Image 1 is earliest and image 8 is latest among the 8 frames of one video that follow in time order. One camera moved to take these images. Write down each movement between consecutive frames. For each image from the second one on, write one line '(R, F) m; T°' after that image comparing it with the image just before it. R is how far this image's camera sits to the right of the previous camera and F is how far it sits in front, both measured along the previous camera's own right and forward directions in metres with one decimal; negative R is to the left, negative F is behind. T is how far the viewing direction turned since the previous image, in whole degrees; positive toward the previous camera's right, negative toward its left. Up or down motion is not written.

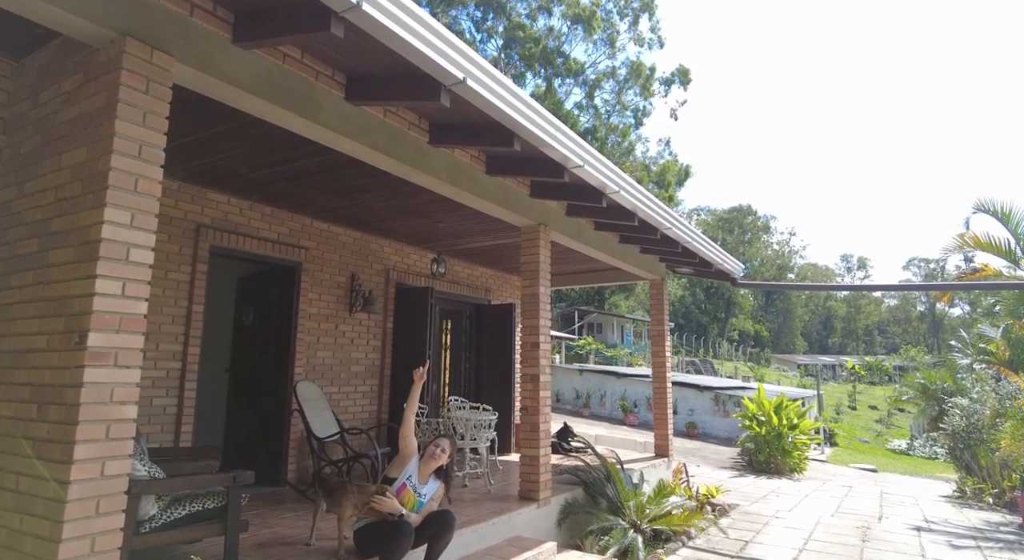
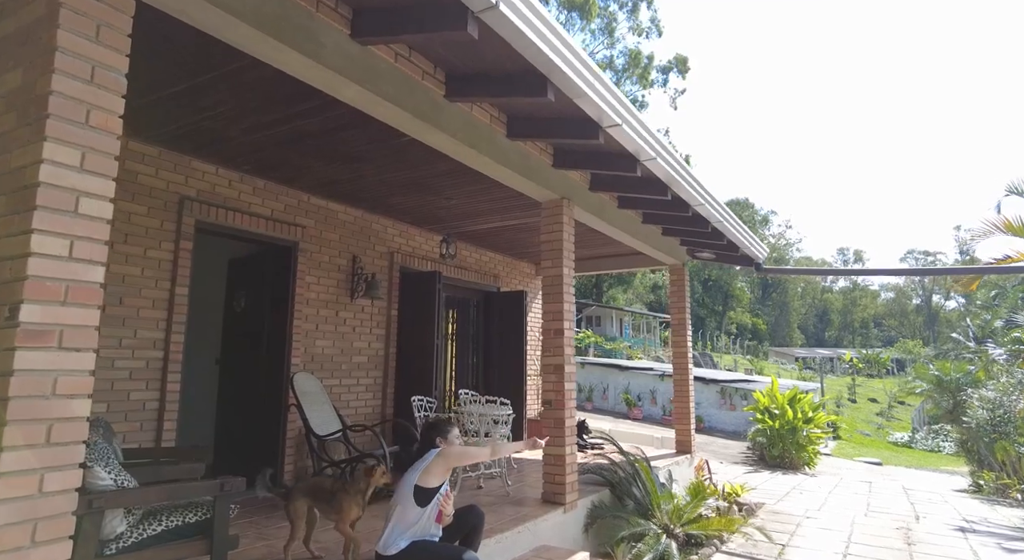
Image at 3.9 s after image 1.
(-0.2, +0.5) m; 0°
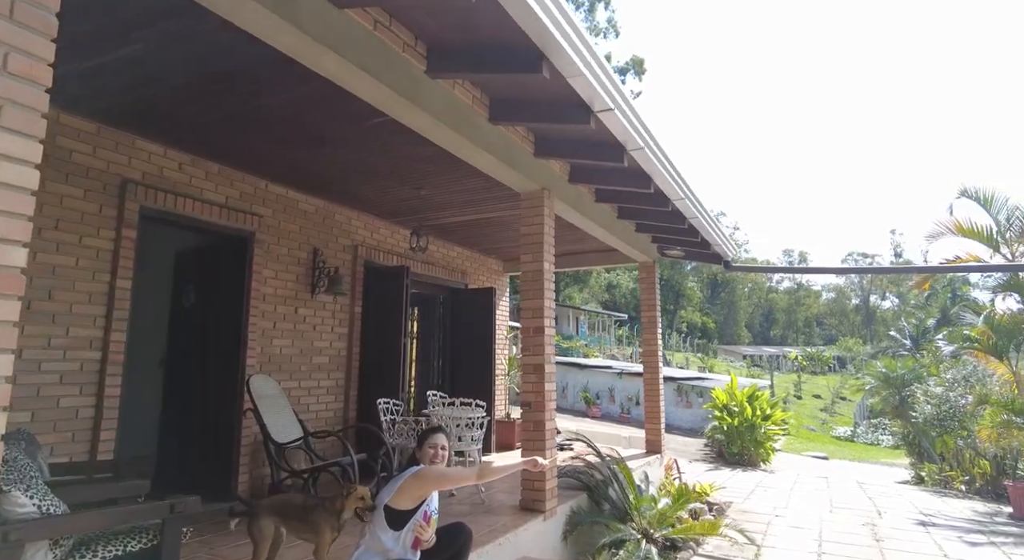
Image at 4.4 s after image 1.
(-0.2, +0.3) m; +4°
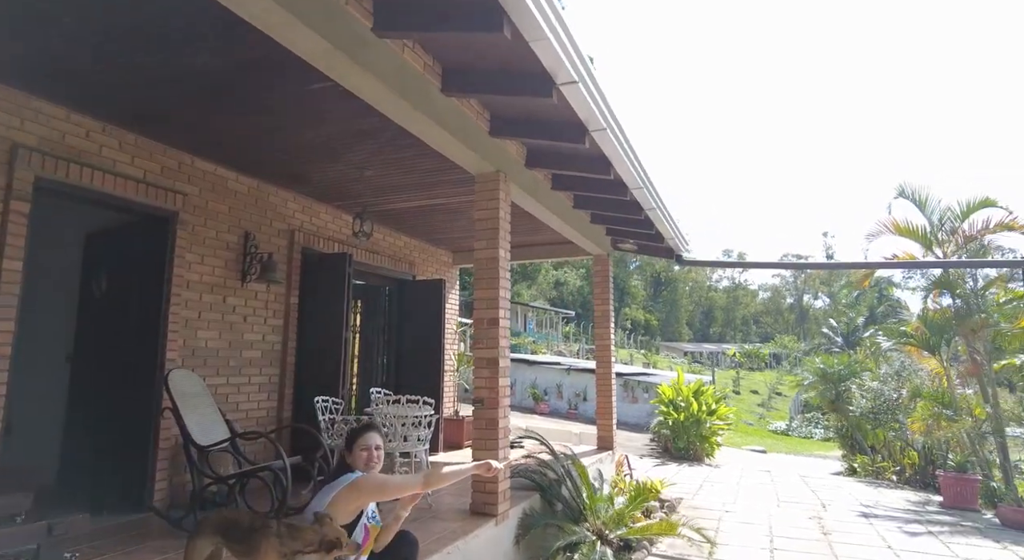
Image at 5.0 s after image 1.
(0.0, +0.3) m; +5°
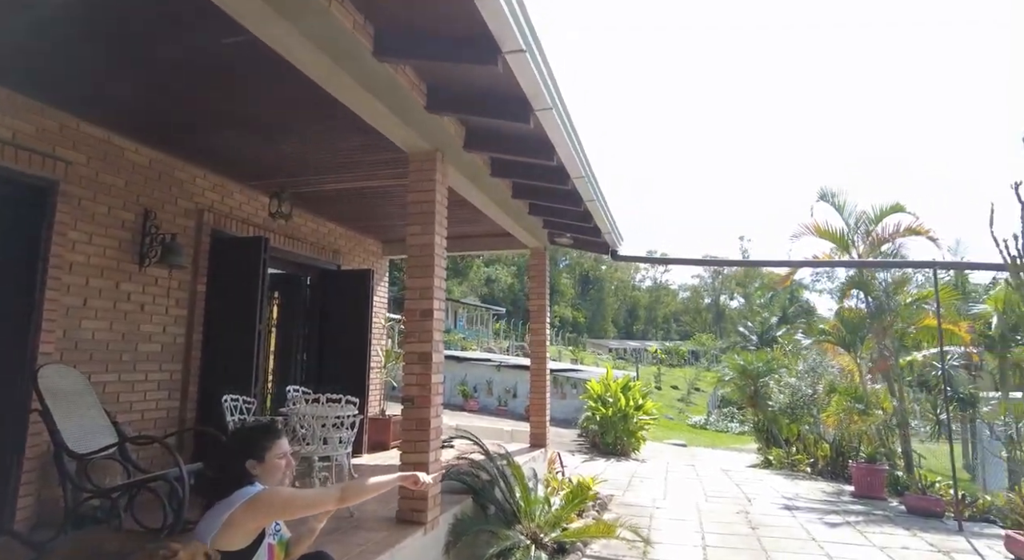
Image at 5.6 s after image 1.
(0.0, +0.3) m; +7°
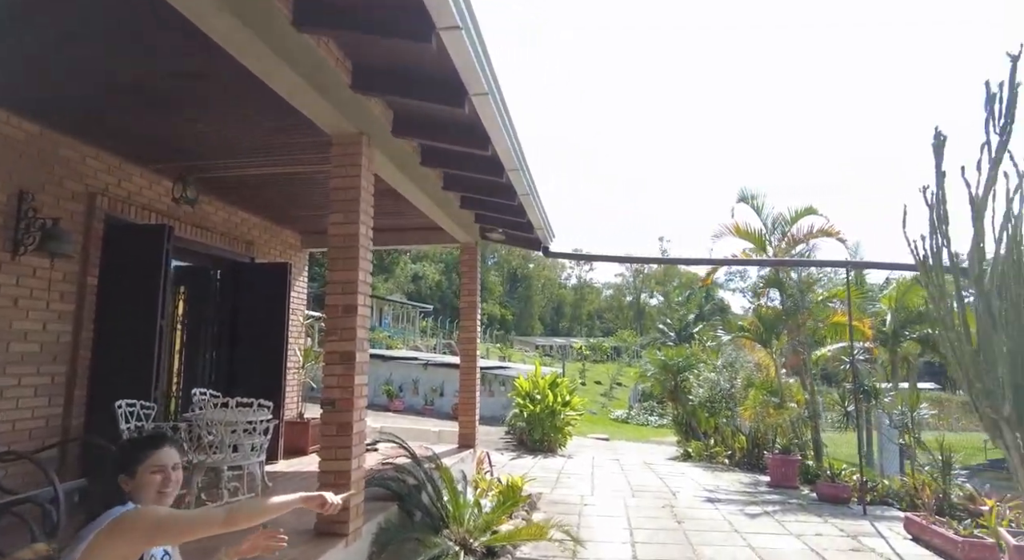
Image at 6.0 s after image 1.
(0.0, +0.2) m; +7°
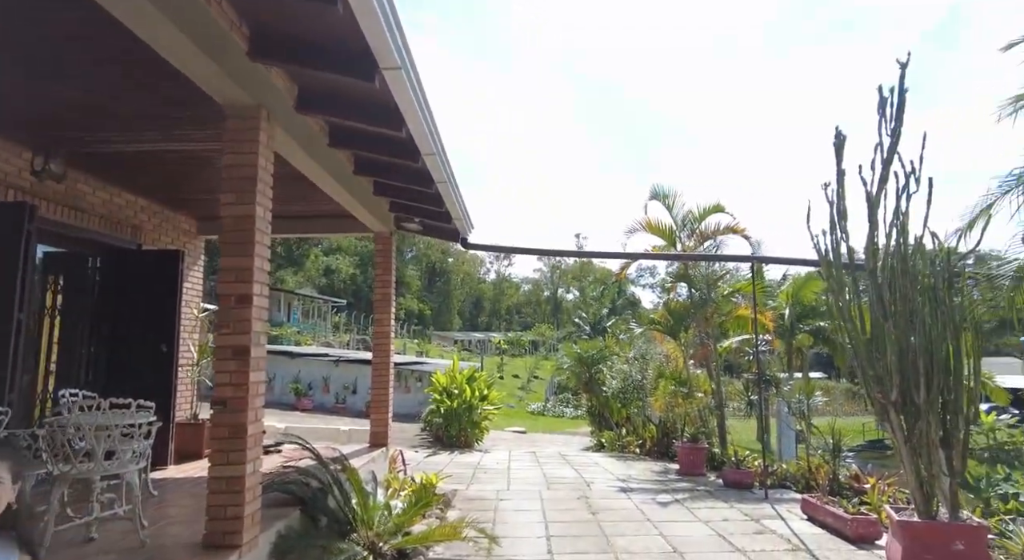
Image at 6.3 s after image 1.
(0.0, +0.2) m; +8°
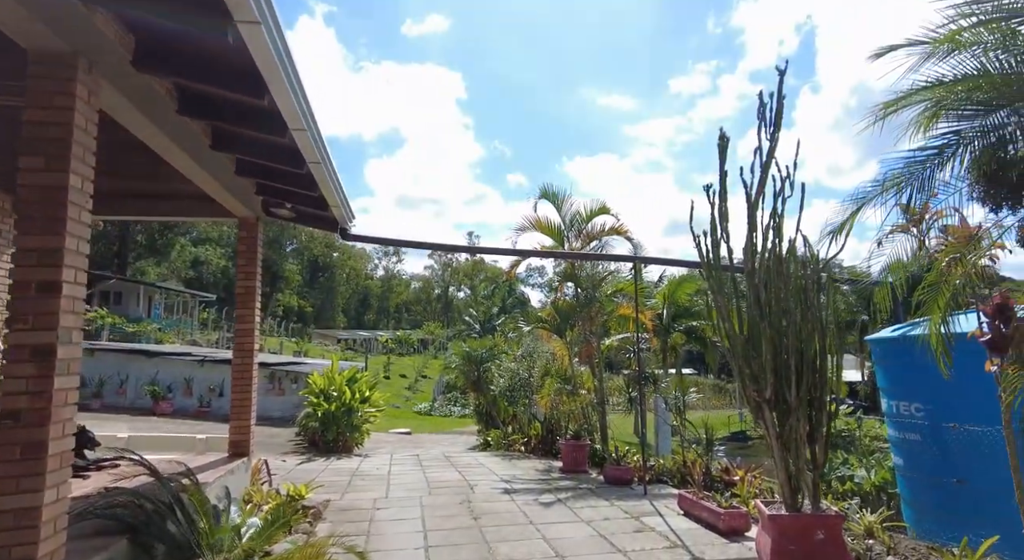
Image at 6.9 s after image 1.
(+0.1, +0.3) m; +10°
